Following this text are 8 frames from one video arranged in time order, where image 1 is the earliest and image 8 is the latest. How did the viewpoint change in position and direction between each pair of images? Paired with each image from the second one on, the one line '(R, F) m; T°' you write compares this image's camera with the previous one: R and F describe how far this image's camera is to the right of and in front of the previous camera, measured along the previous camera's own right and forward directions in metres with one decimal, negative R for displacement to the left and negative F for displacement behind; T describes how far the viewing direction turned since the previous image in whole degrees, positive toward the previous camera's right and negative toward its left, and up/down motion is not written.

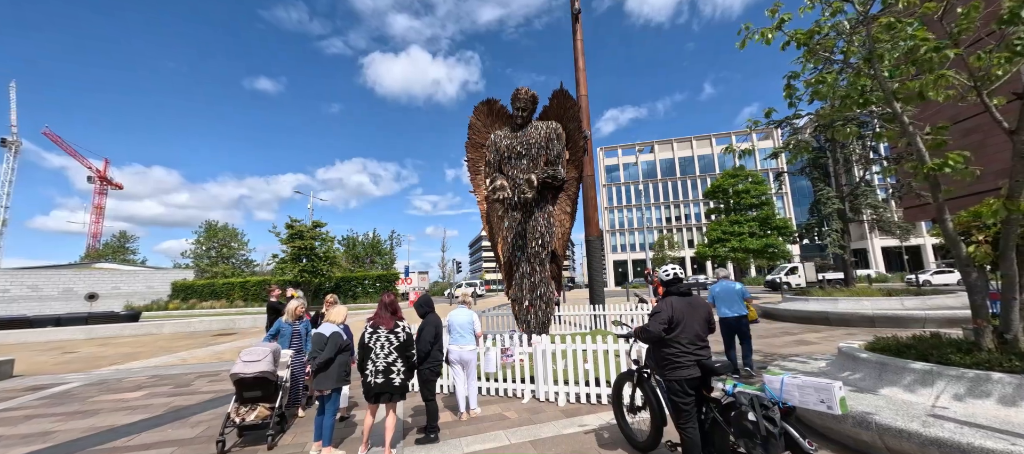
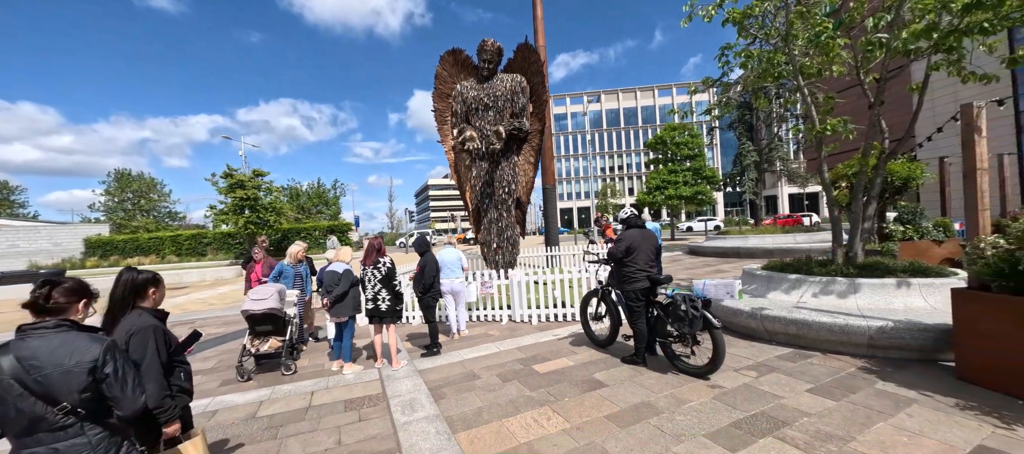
(-0.5, -0.7) m; +8°
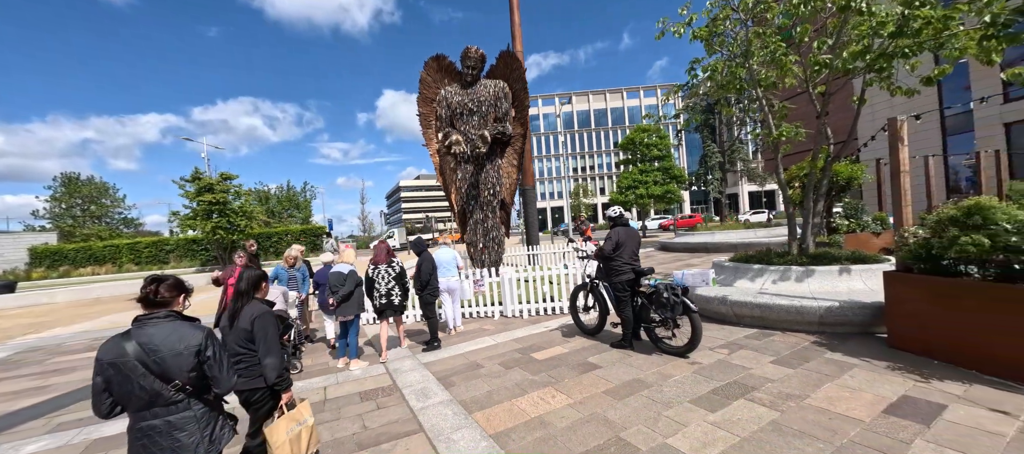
(-0.3, -0.3) m; +4°
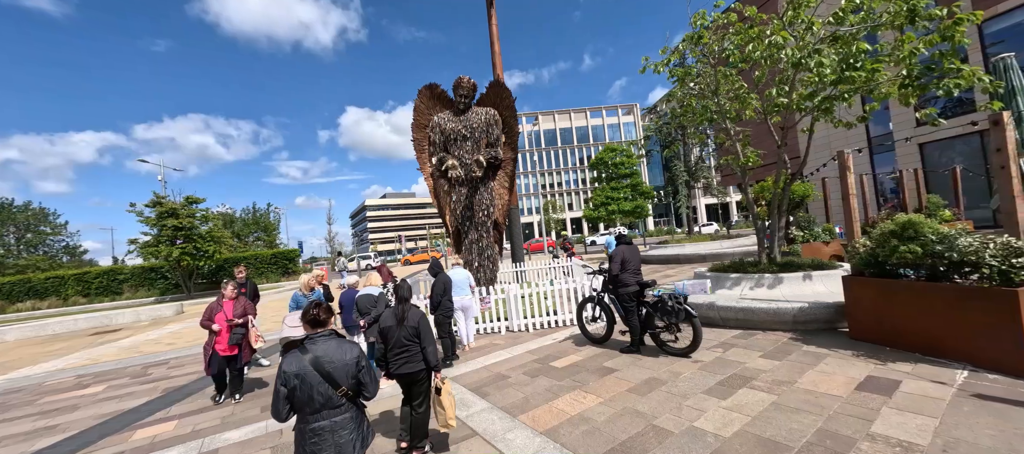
(-0.7, -0.5) m; +5°
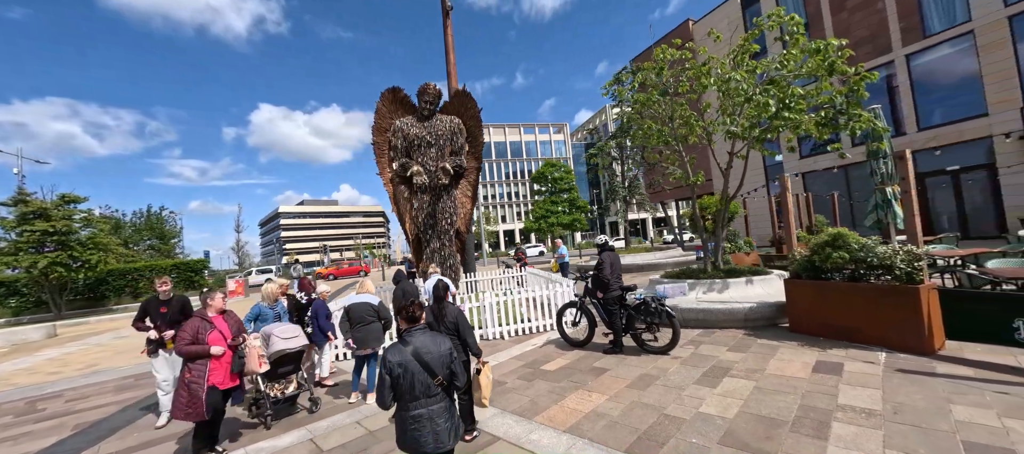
(-0.9, 0.0) m; +11°
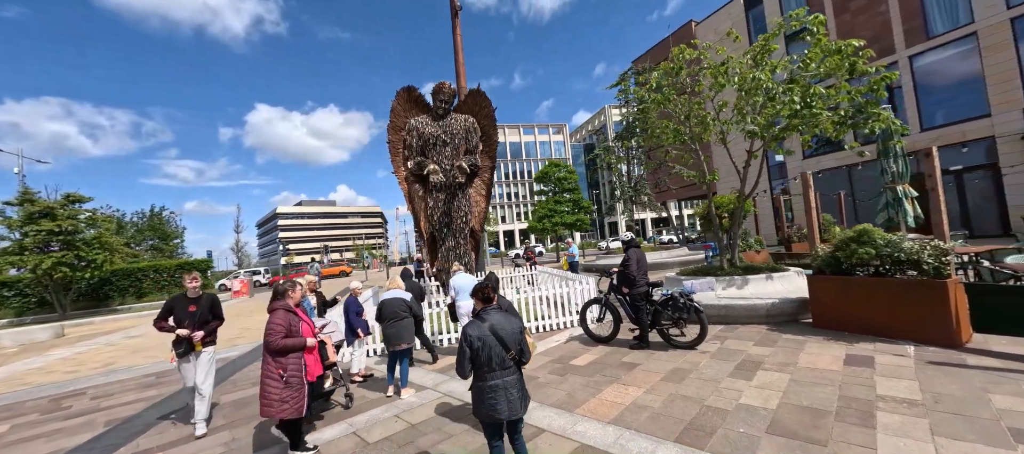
(-0.5, 0.0) m; 0°
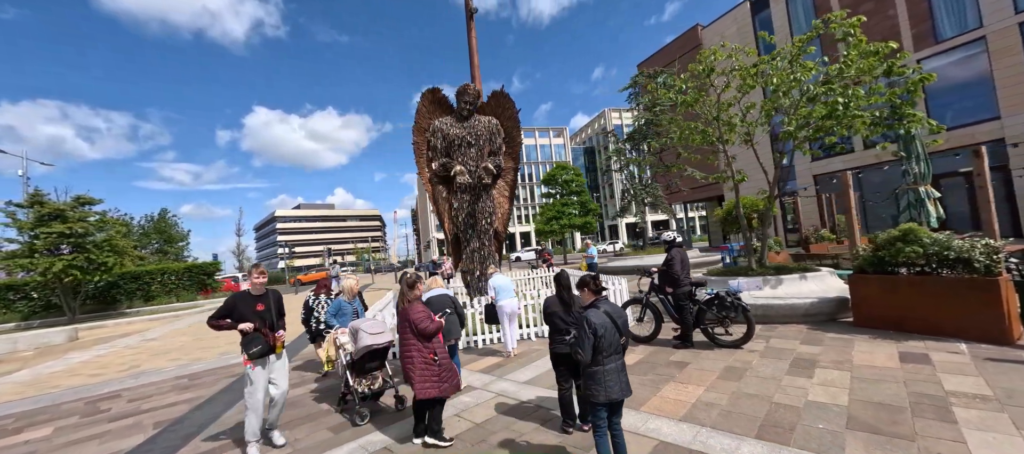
(-0.7, 0.0) m; 0°
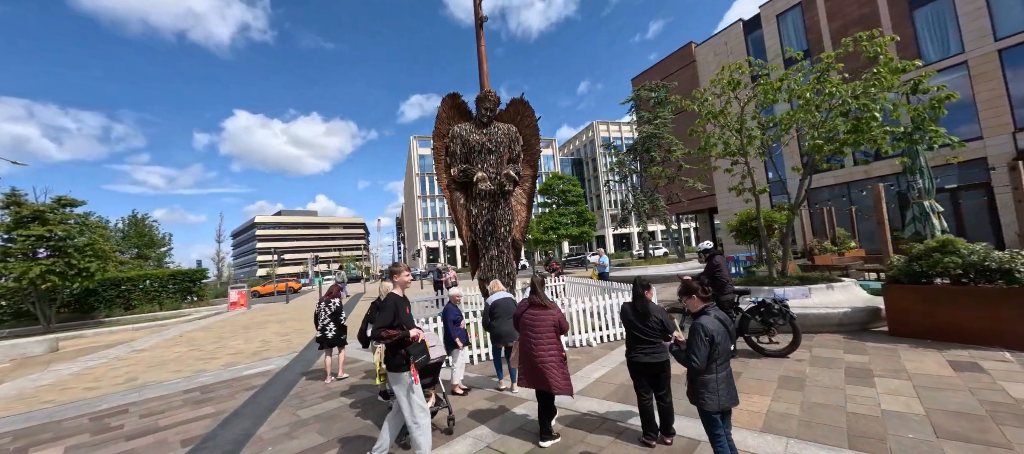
(-0.9, +0.1) m; +2°
